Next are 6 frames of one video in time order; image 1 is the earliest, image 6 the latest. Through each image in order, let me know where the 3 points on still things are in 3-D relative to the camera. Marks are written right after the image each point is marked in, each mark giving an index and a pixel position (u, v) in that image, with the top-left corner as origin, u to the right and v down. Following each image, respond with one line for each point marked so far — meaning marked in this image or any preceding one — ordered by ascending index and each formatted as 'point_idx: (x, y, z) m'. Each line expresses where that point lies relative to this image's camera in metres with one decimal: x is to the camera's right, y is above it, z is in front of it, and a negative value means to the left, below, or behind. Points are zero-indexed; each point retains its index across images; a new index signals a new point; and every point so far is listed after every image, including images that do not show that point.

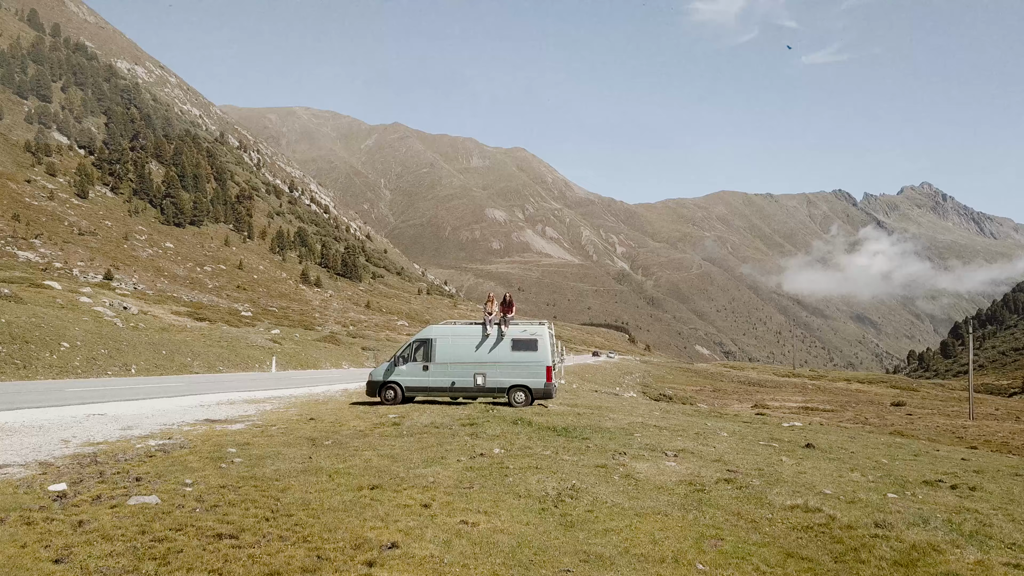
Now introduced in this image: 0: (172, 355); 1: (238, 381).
0: (-11.8, -2.3, +19.1) m
1: (-8.1, -2.8, +16.7) m
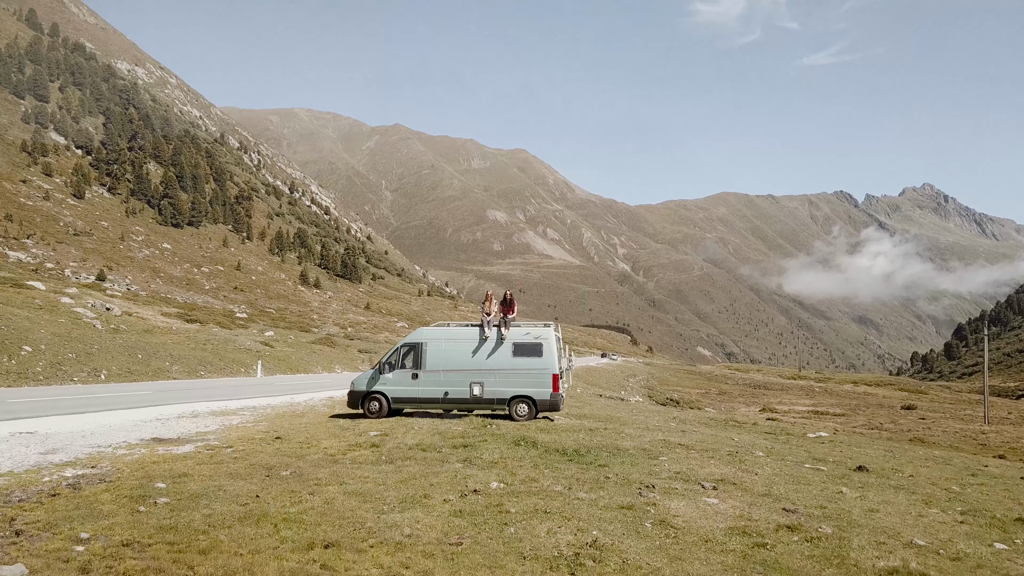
0: (-11.7, -2.3, +17.8) m
1: (-8.0, -2.8, +15.5) m
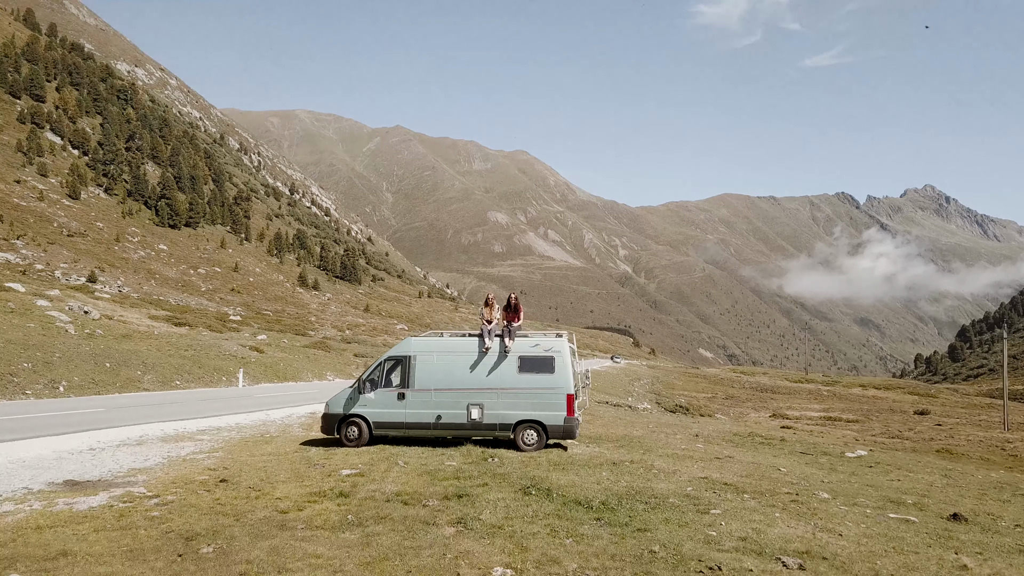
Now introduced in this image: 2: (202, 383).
0: (-11.6, -2.3, +16.3) m
1: (-8.0, -2.8, +13.9) m
2: (-10.1, -3.1, +18.1) m
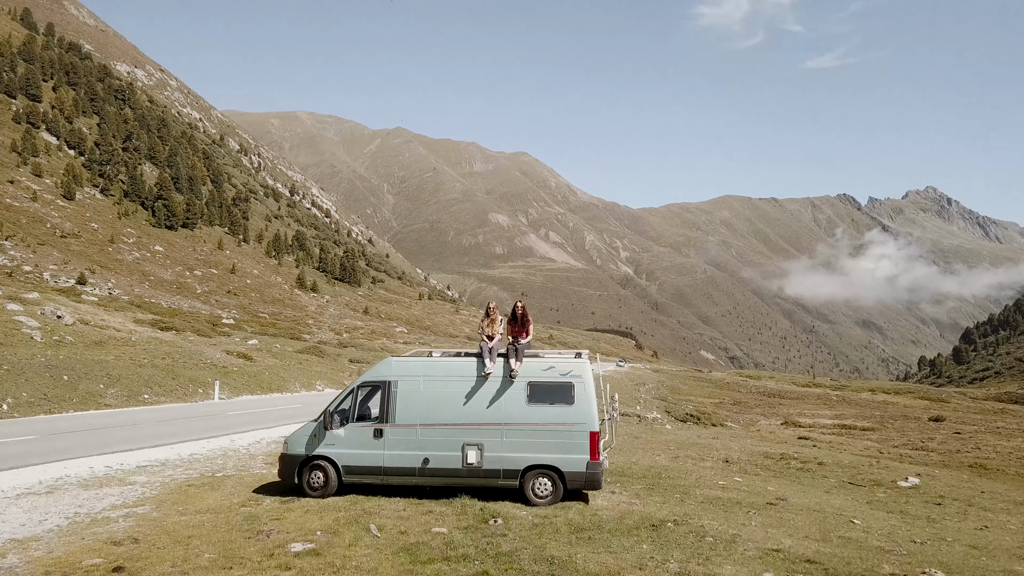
0: (-11.5, -2.5, +14.7) m
1: (-7.9, -2.9, +12.3) m
2: (-10.0, -3.2, +16.5) m
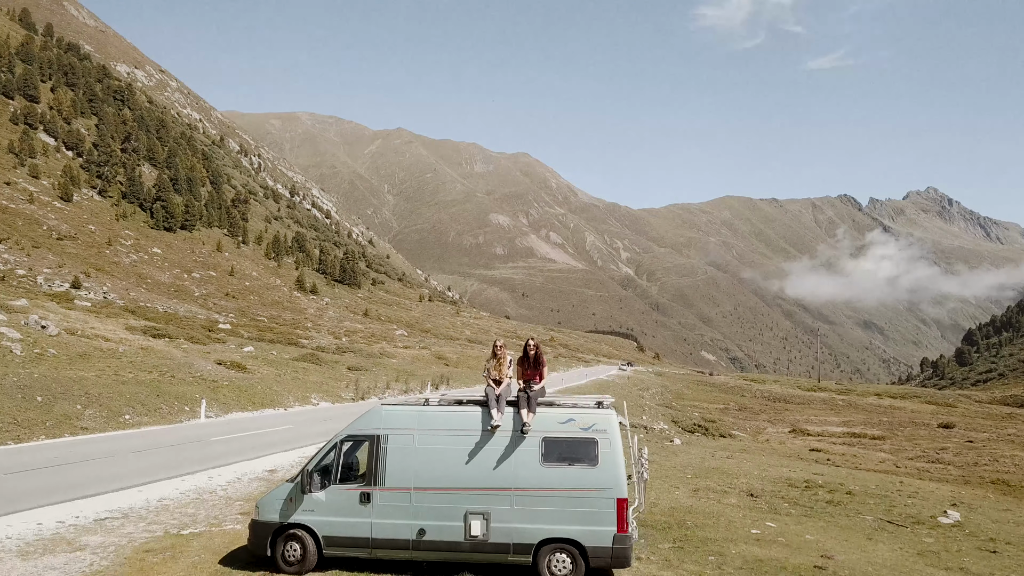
0: (-11.4, -2.8, +13.8) m
1: (-7.8, -3.3, +11.4) m
2: (-9.9, -3.5, +15.6) m
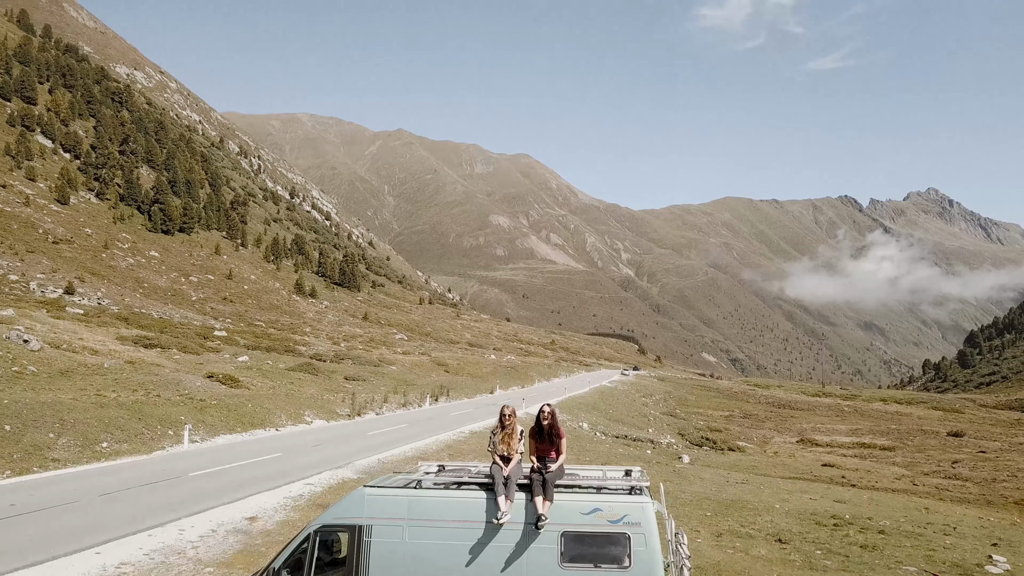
0: (-11.3, -3.3, +12.9) m
1: (-7.7, -3.7, +10.5) m
2: (-9.8, -4.0, +14.7) m
